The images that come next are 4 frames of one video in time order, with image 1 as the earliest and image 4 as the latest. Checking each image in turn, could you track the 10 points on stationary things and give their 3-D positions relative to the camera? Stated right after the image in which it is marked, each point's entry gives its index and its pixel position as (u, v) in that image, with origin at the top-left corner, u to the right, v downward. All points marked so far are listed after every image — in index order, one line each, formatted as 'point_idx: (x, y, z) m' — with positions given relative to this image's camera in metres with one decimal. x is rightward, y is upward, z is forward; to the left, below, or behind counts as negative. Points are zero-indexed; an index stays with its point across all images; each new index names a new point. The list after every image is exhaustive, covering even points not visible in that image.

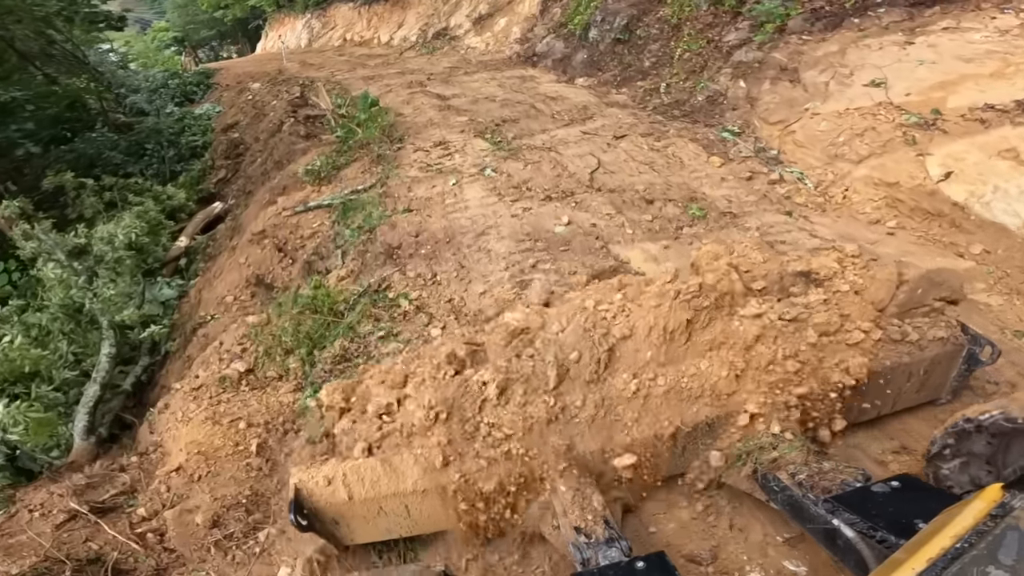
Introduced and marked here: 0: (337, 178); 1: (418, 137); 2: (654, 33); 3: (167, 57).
0: (-1.3, +0.8, +5.7) m
1: (-0.7, +1.2, +6.0) m
2: (+1.2, +2.2, +6.8) m
3: (-6.5, +4.4, +14.8) m
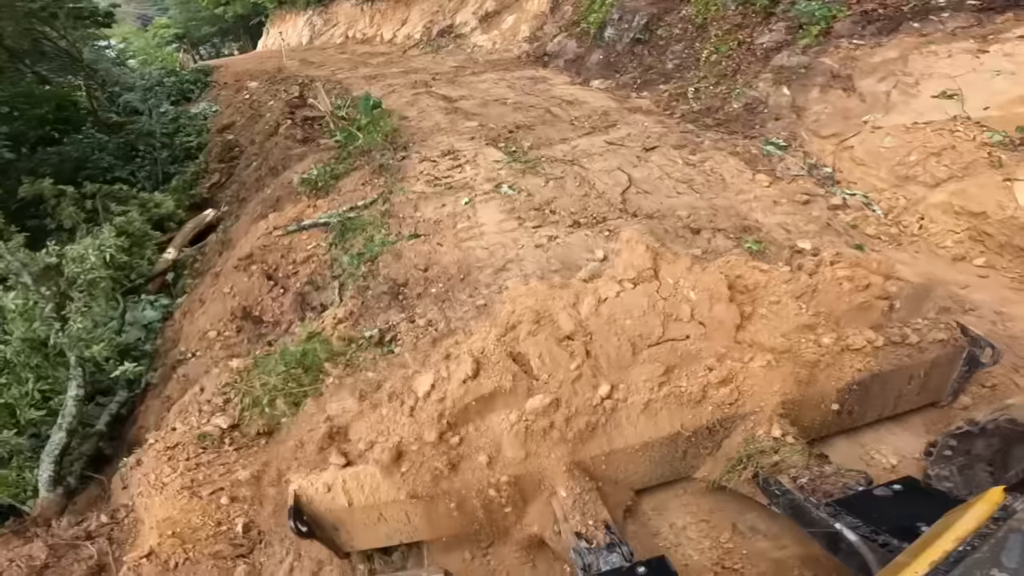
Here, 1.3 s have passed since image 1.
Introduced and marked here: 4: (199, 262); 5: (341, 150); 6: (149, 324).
0: (-1.2, +0.6, +5.3) m
1: (-0.6, +1.0, +5.6) m
2: (+1.4, +2.1, +6.4) m
3: (-6.3, +4.3, +14.4) m
4: (-2.2, +0.2, +5.6) m
5: (-1.3, +1.0, +5.8) m
6: (-2.3, -0.2, +4.9) m
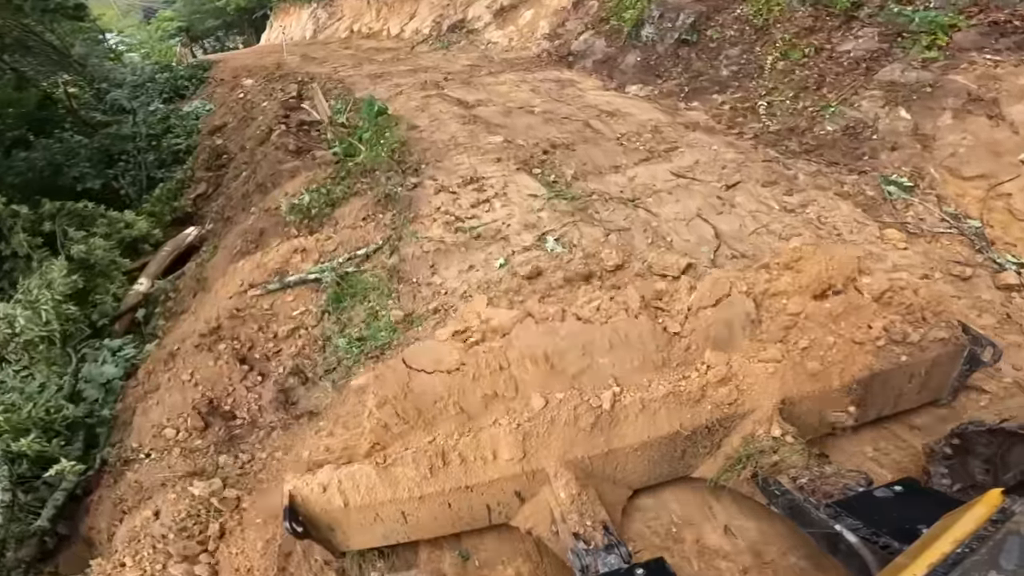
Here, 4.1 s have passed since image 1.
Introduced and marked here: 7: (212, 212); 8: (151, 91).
0: (-1.0, +0.4, +4.5) m
1: (-0.4, +0.8, +4.7) m
2: (+1.6, +1.8, +5.5) m
3: (-6.1, +4.2, +13.5) m
4: (-2.1, -0.1, +4.8) m
5: (-1.1, +0.8, +4.9) m
6: (-2.1, -0.5, +4.0) m
7: (-2.3, +0.6, +5.8) m
8: (-4.0, +2.2, +8.6) m
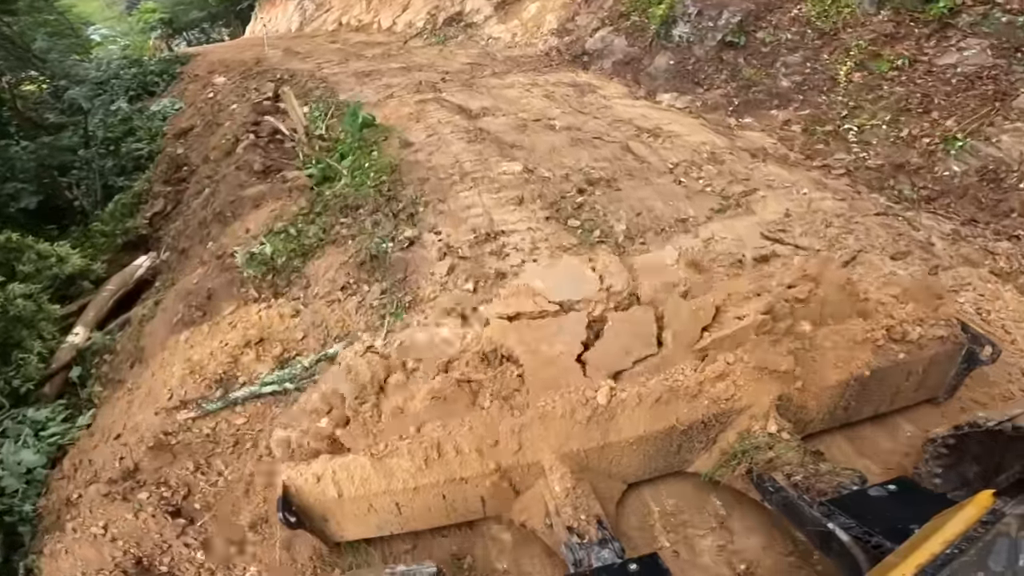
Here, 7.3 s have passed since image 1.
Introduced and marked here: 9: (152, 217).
0: (-0.9, +0.1, +3.6) m
1: (-0.3, +0.5, +3.8) m
2: (+1.6, +1.5, +4.6) m
3: (-6.1, +4.0, +12.5) m
4: (-2.0, -0.4, +3.9) m
5: (-1.0, +0.5, +4.0) m
6: (-2.0, -0.8, +3.1) m
7: (-2.2, +0.3, +4.9) m
8: (-4.0, +1.9, +7.6) m
9: (-2.6, +0.5, +5.6) m
